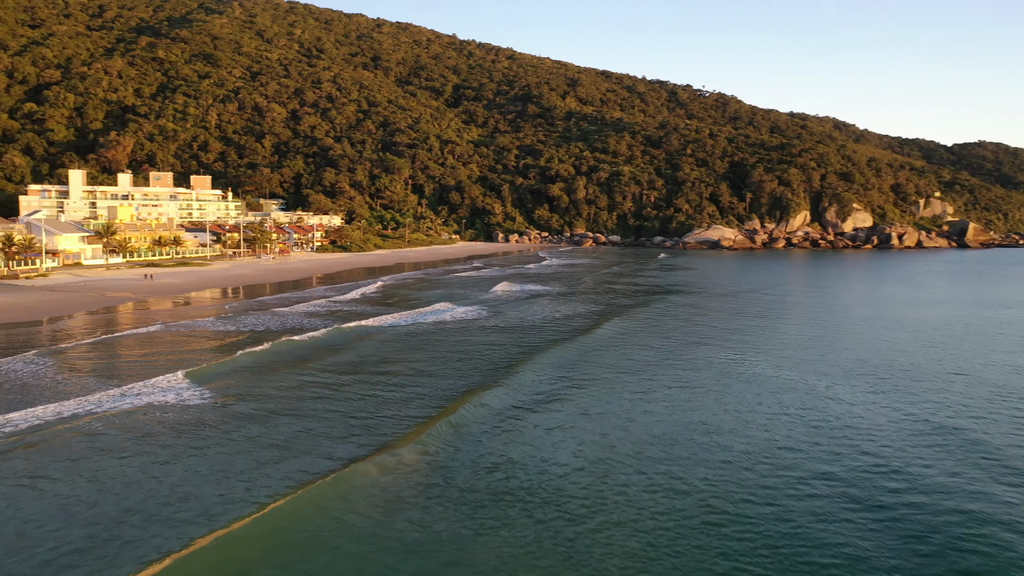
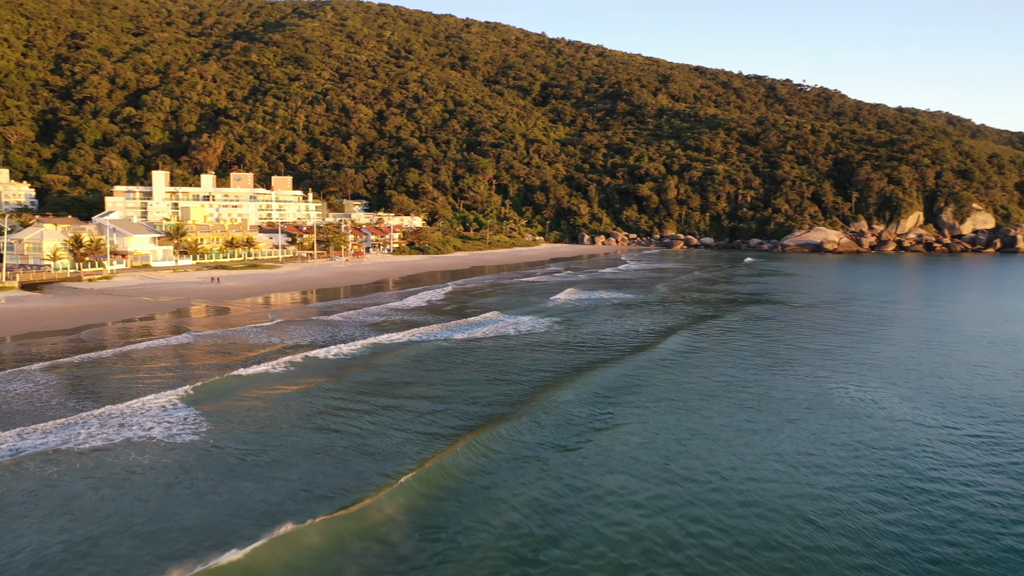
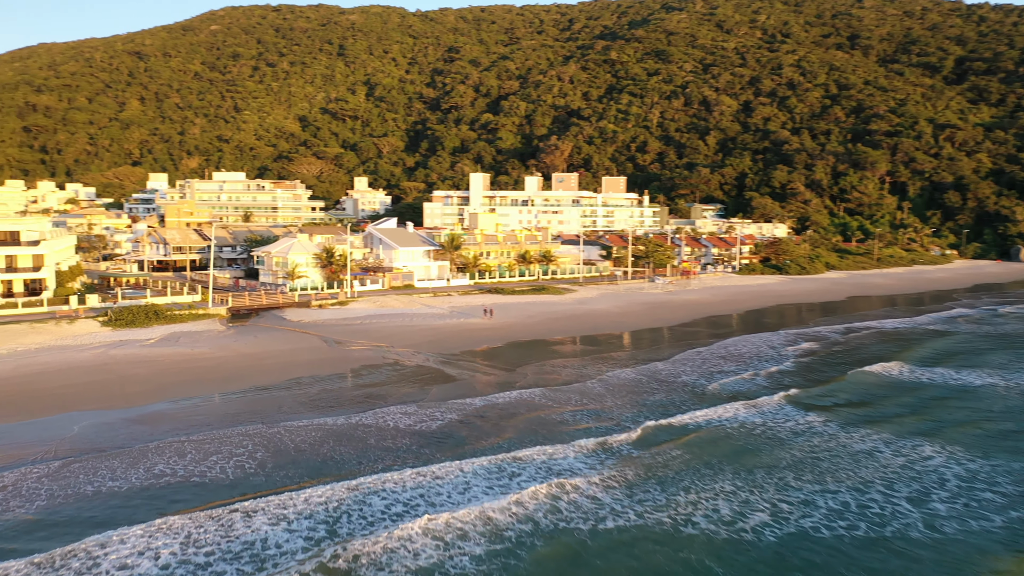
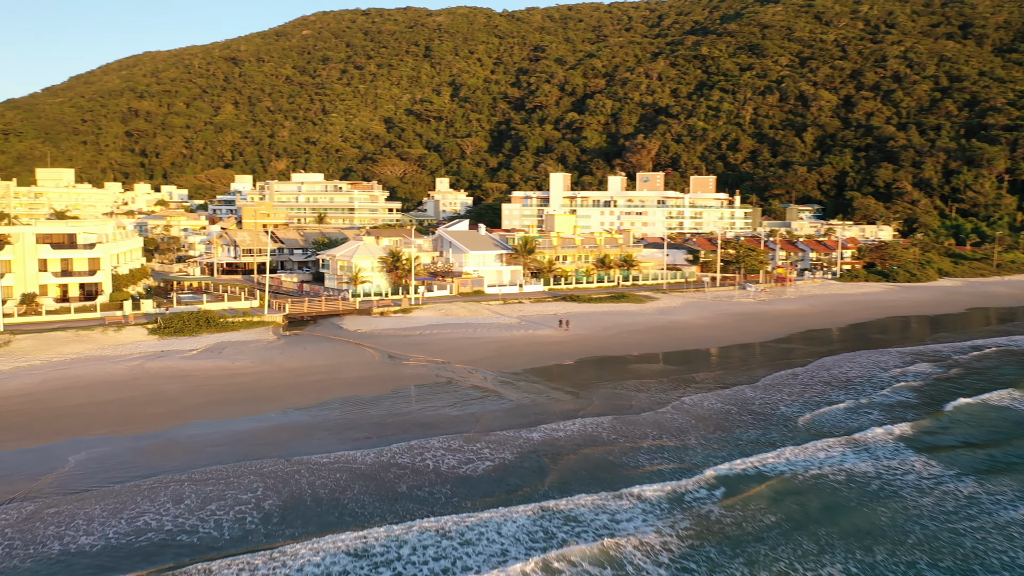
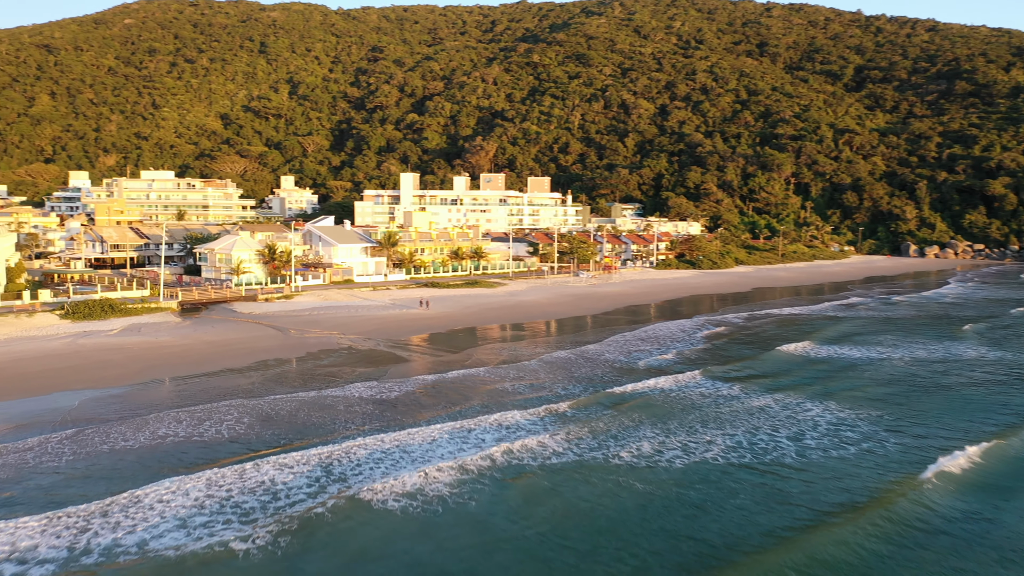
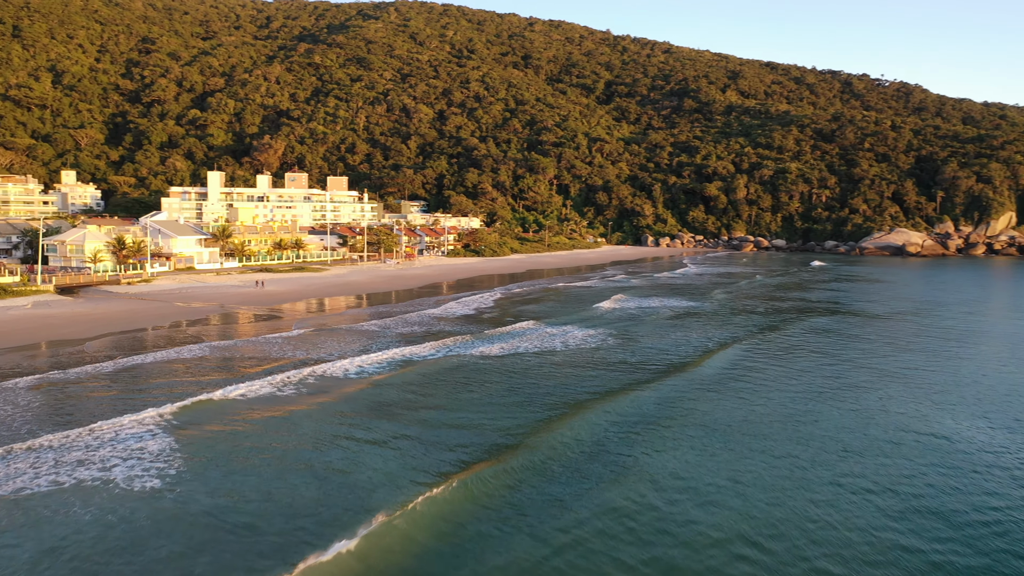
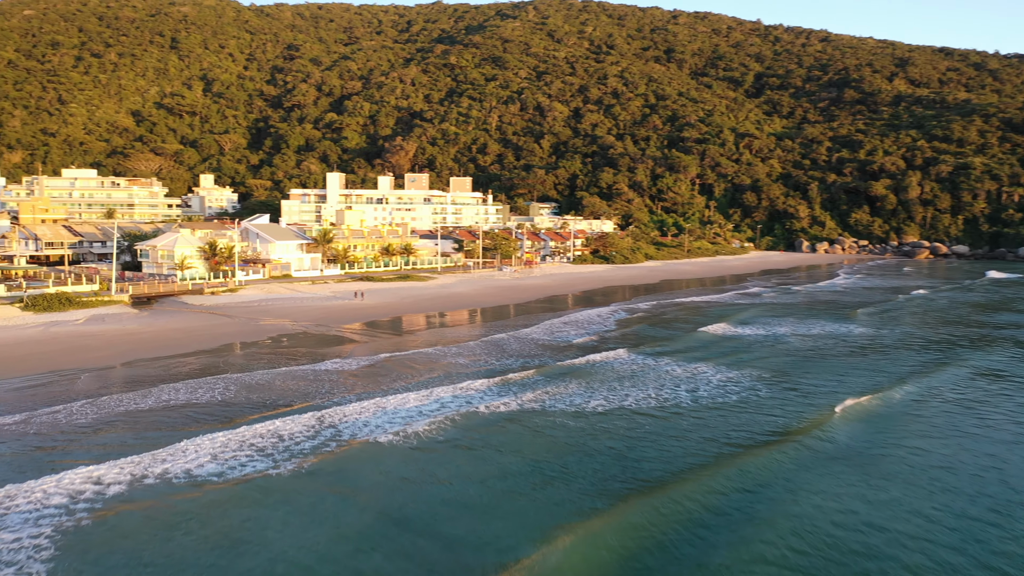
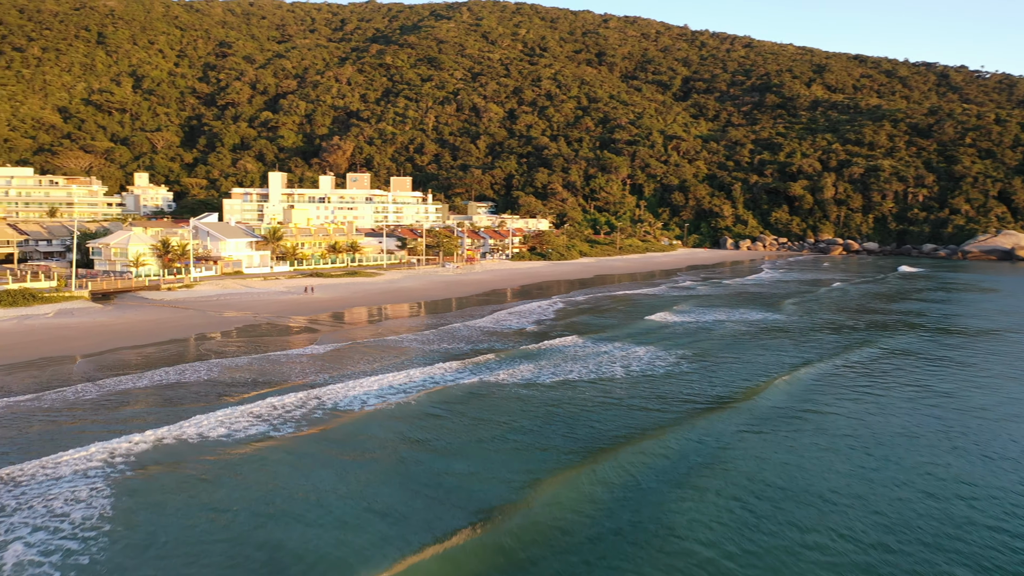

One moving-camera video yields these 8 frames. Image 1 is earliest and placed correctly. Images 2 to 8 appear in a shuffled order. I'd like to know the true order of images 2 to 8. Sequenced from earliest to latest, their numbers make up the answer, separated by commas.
2, 6, 8, 7, 5, 3, 4
